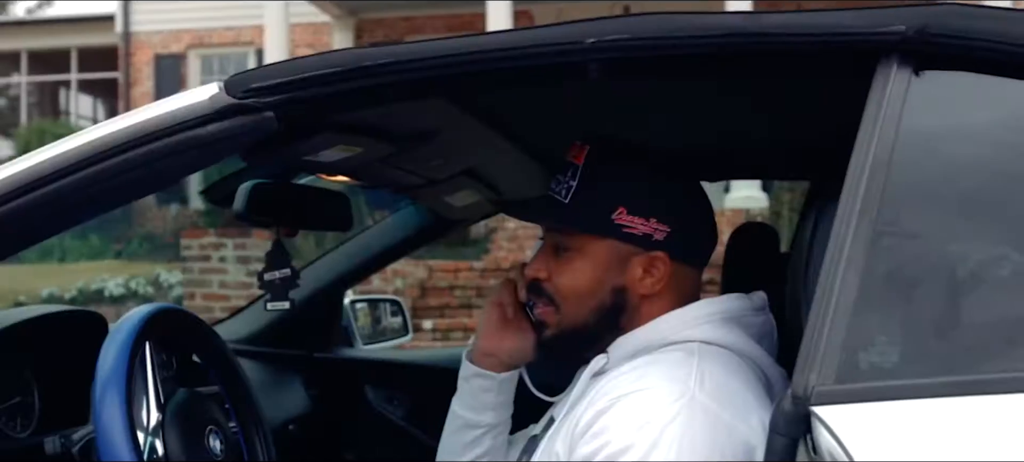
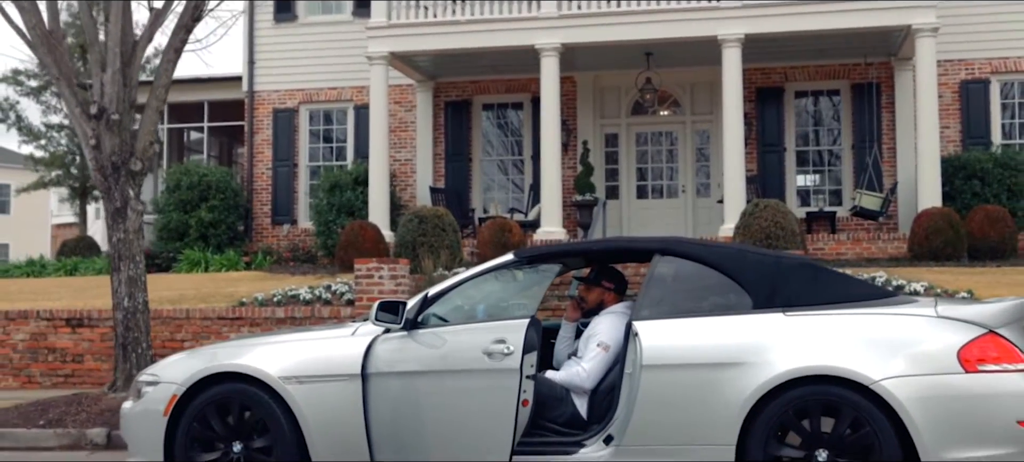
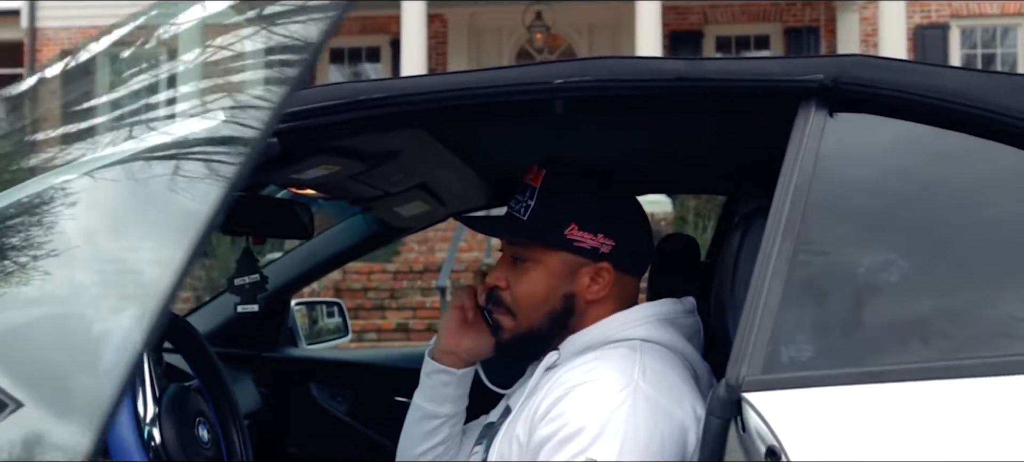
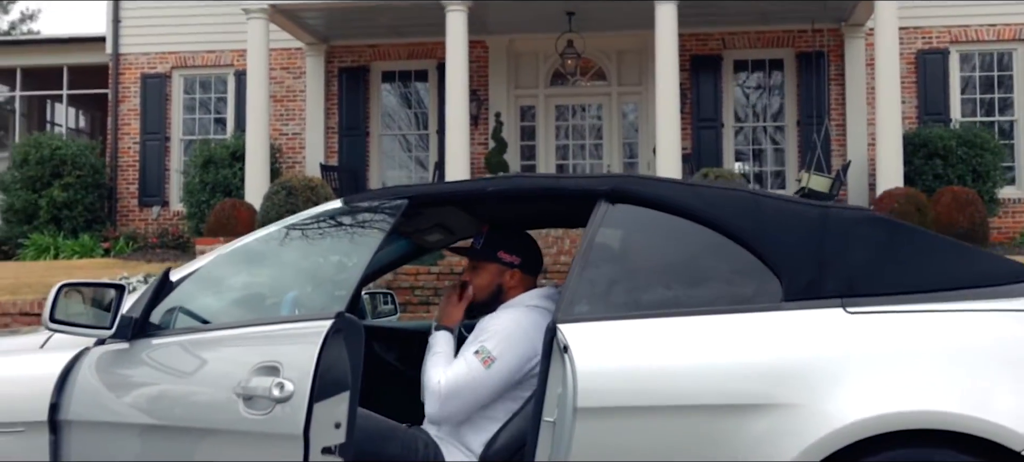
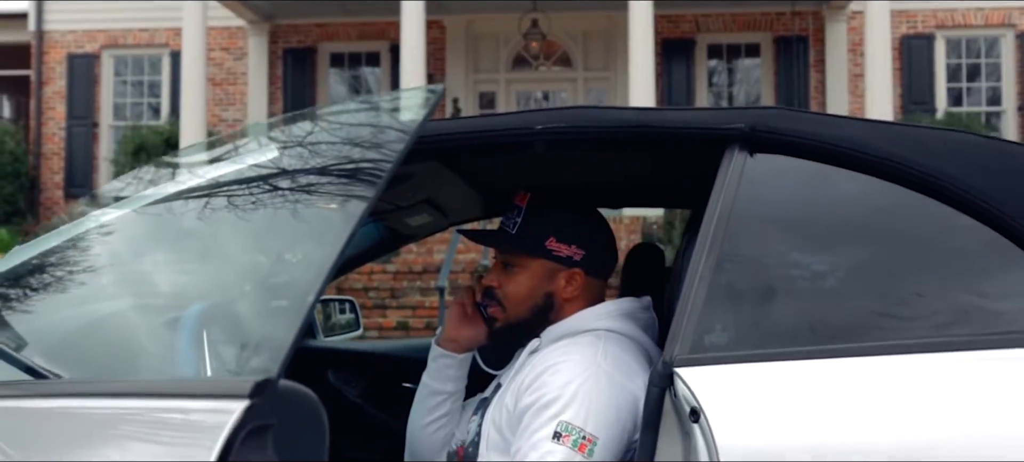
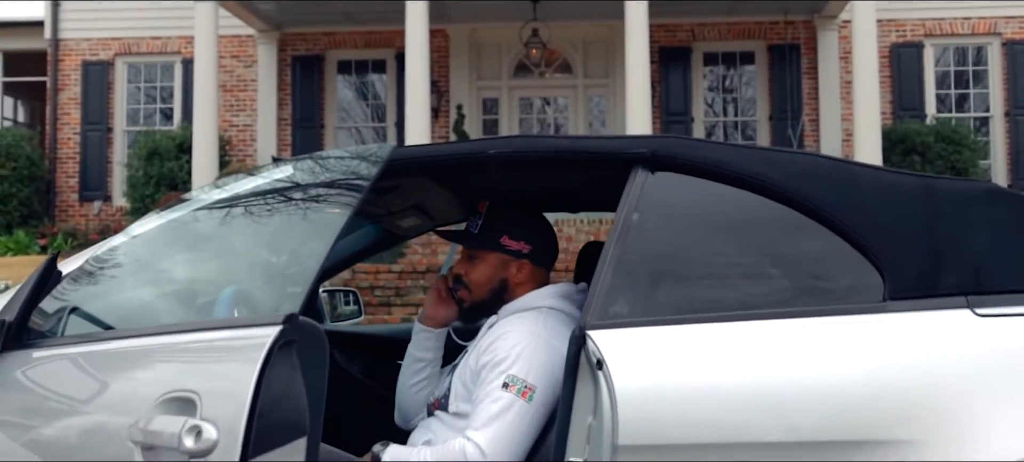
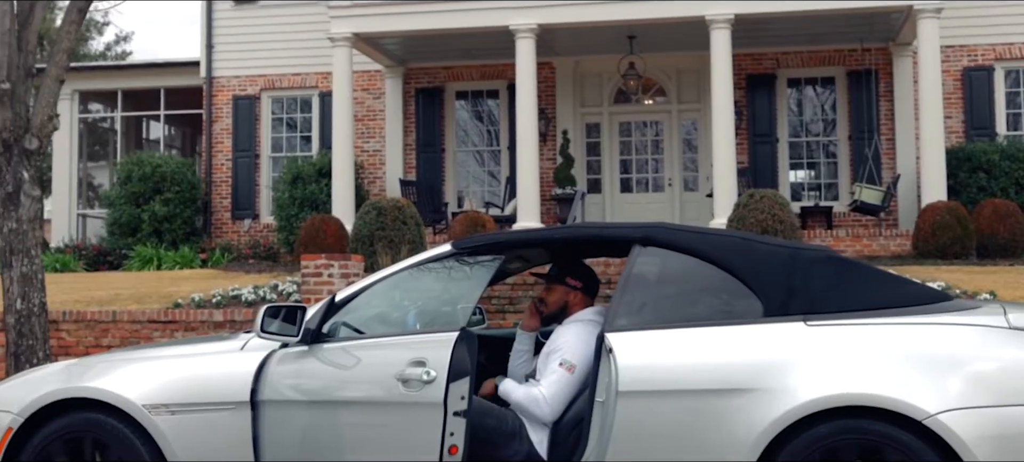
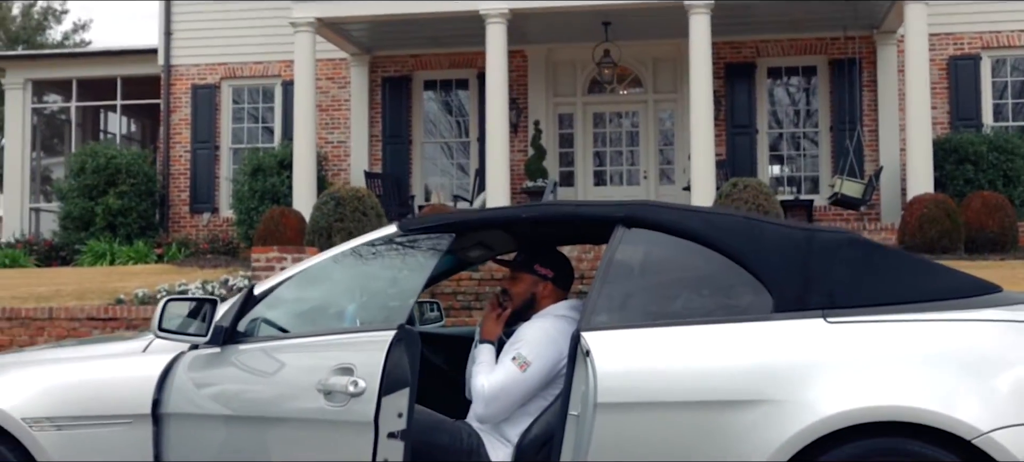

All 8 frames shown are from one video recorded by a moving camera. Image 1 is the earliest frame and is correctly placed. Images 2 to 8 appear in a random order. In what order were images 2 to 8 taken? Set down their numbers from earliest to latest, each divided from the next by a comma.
3, 5, 6, 4, 8, 7, 2
